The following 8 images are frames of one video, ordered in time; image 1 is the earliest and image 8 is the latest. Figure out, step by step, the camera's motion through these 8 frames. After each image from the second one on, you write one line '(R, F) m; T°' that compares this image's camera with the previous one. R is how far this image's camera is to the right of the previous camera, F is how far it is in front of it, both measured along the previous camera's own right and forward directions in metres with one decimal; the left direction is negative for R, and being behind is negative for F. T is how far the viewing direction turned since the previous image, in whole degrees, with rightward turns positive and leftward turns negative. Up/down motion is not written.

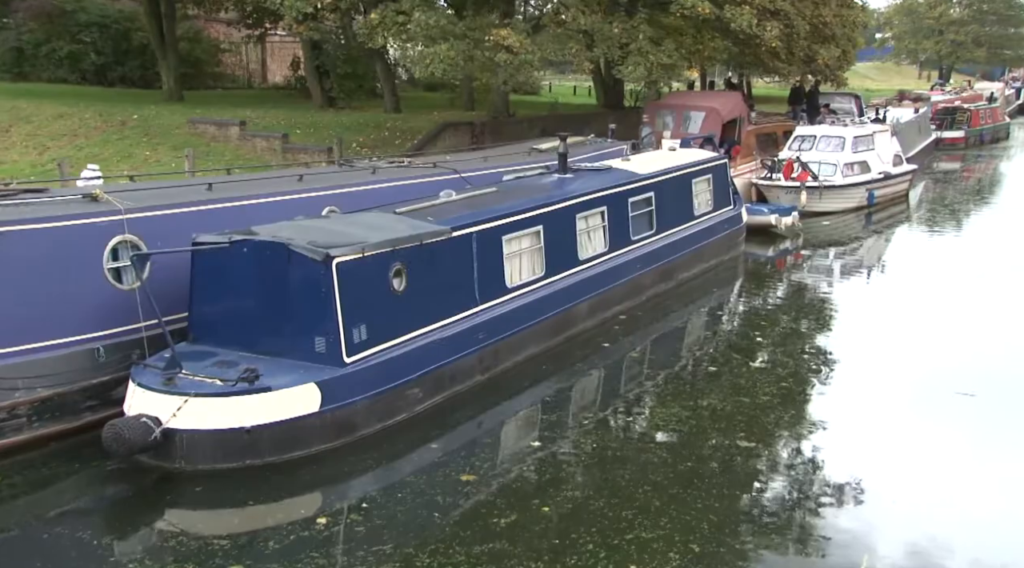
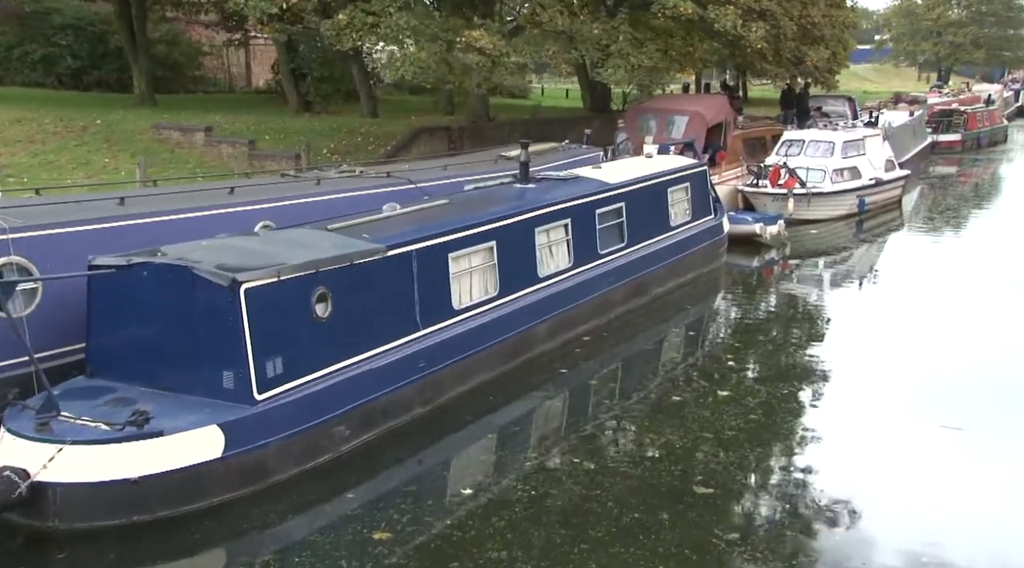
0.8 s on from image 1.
(+0.5, +0.8) m; 0°
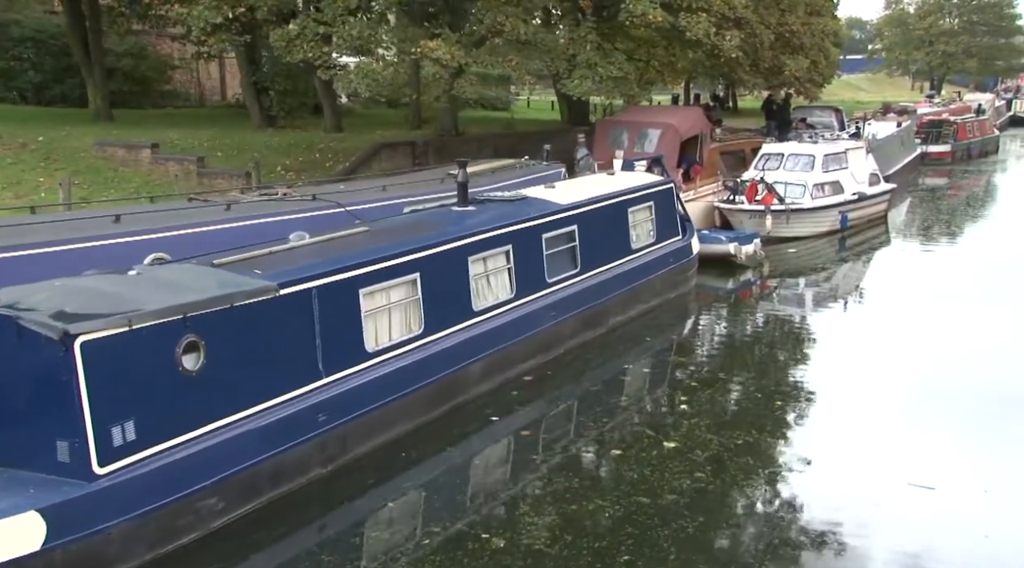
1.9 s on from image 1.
(+0.7, +1.0) m; 0°
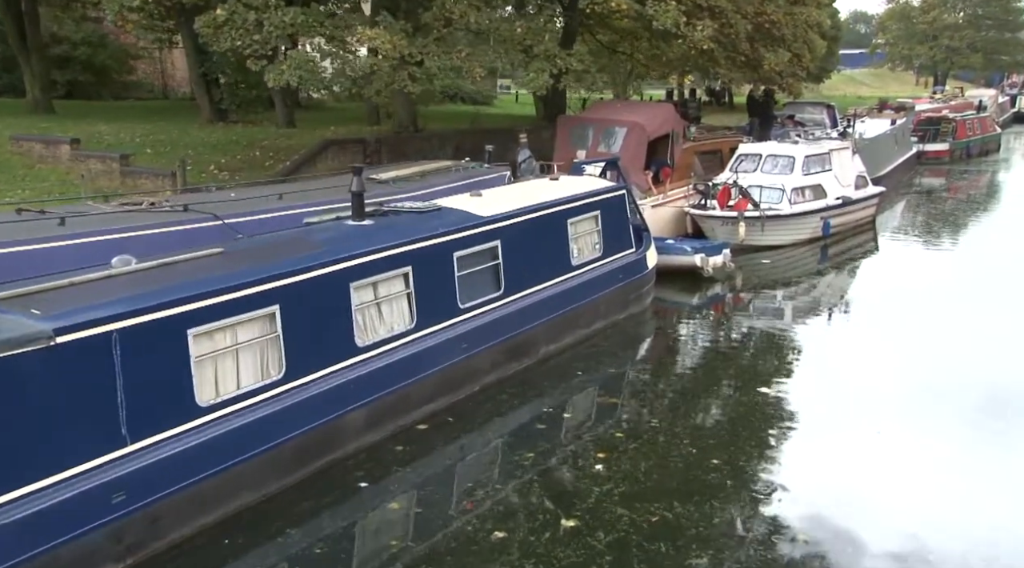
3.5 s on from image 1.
(+0.9, +1.5) m; 0°
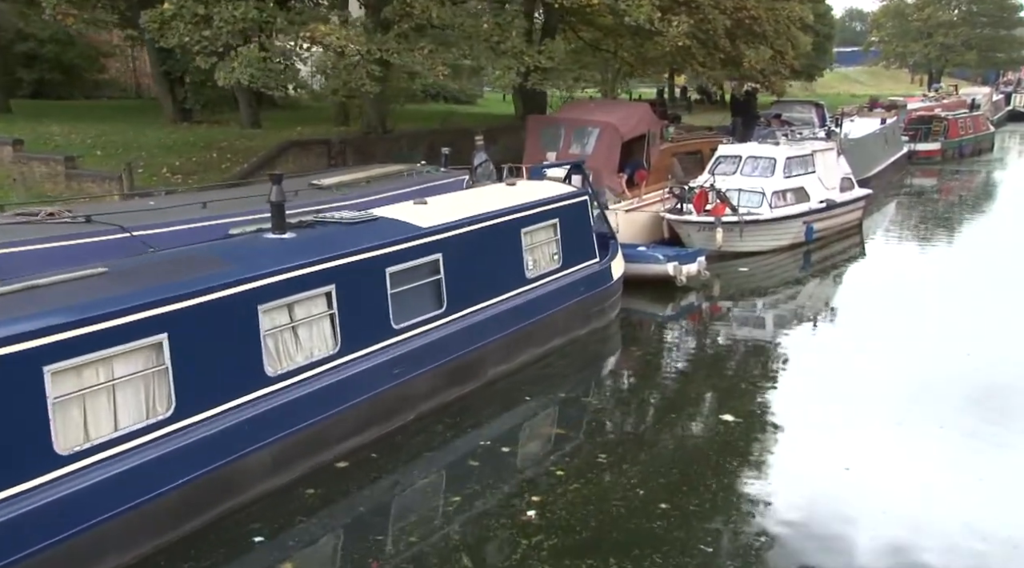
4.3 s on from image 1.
(+0.5, +0.8) m; 0°
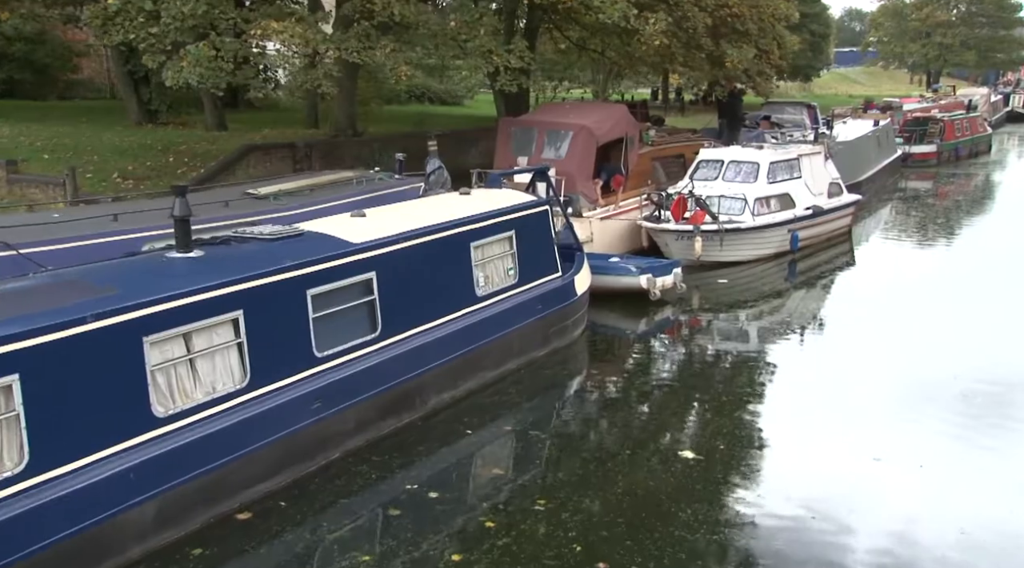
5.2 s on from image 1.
(+0.5, +0.8) m; 0°
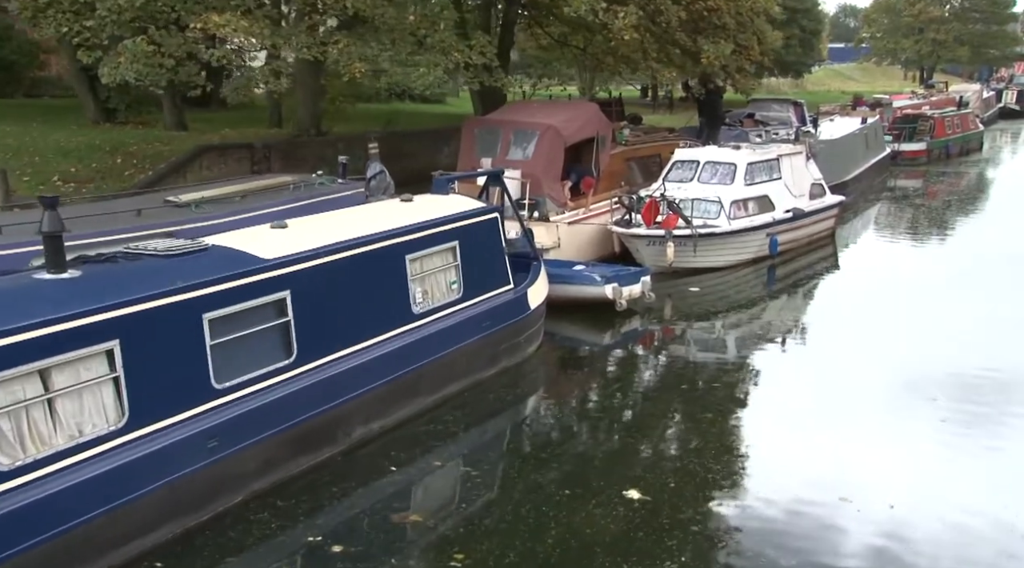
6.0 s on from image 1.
(+0.5, +0.8) m; 0°
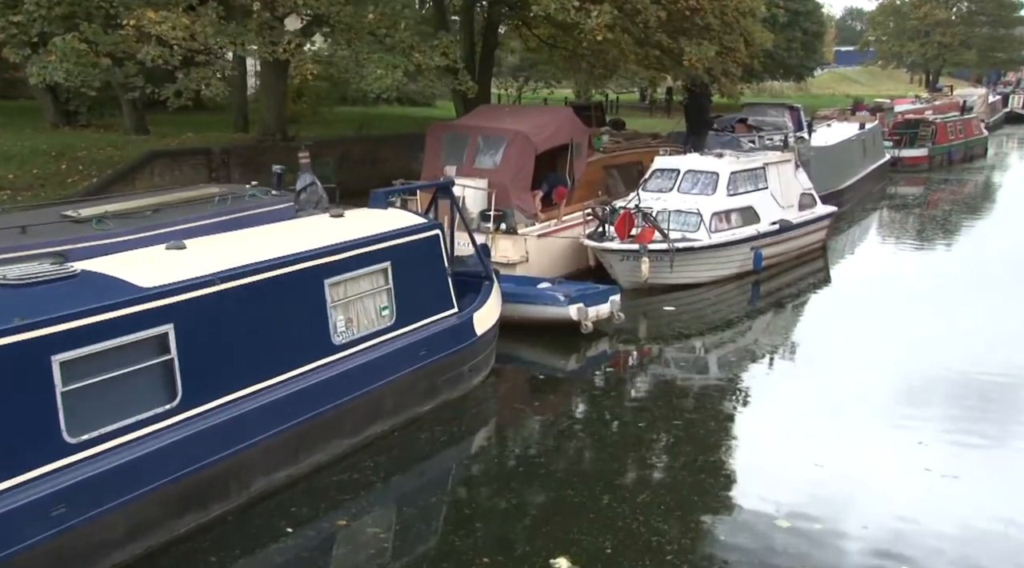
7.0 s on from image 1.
(+0.6, +1.0) m; 0°
